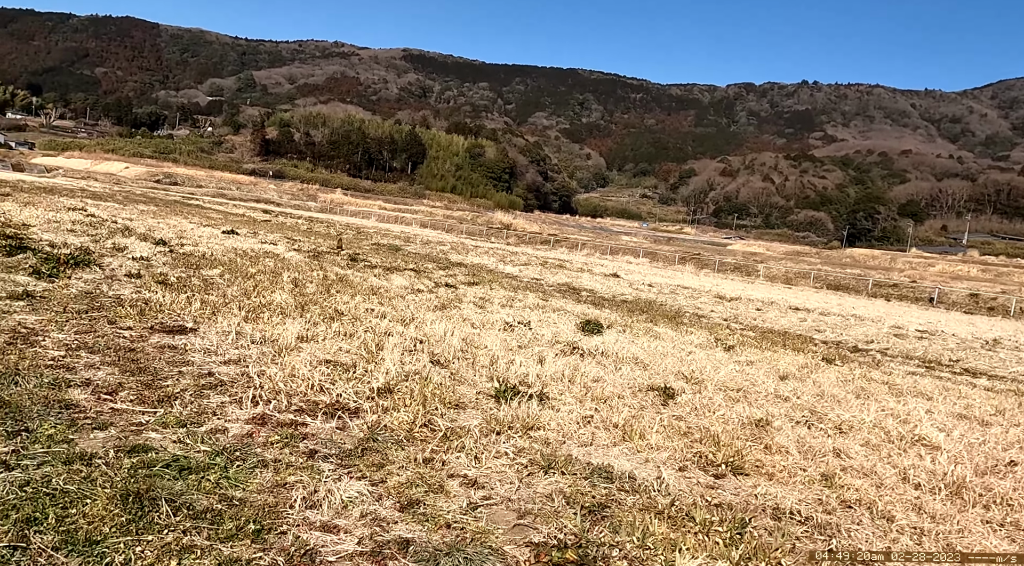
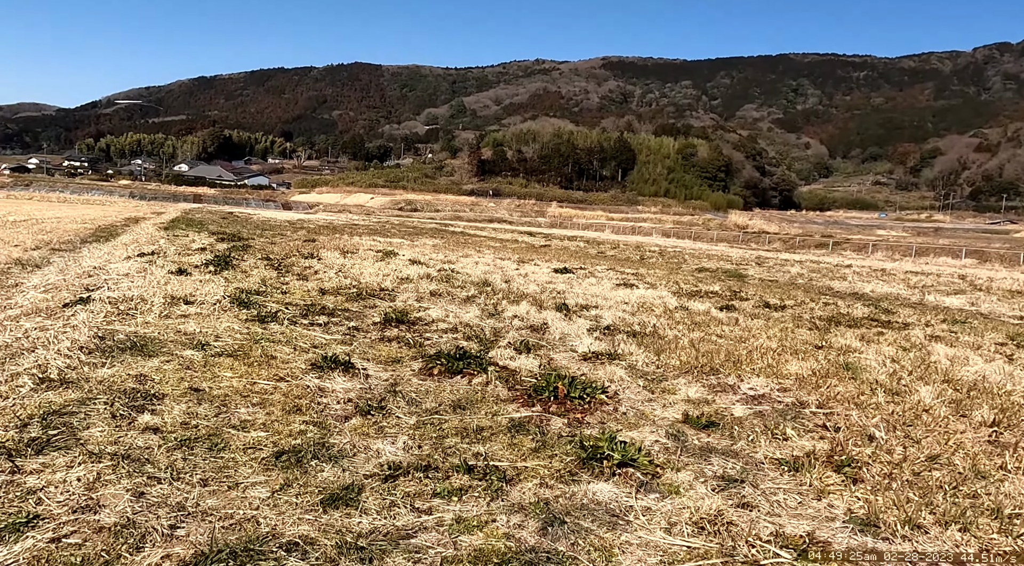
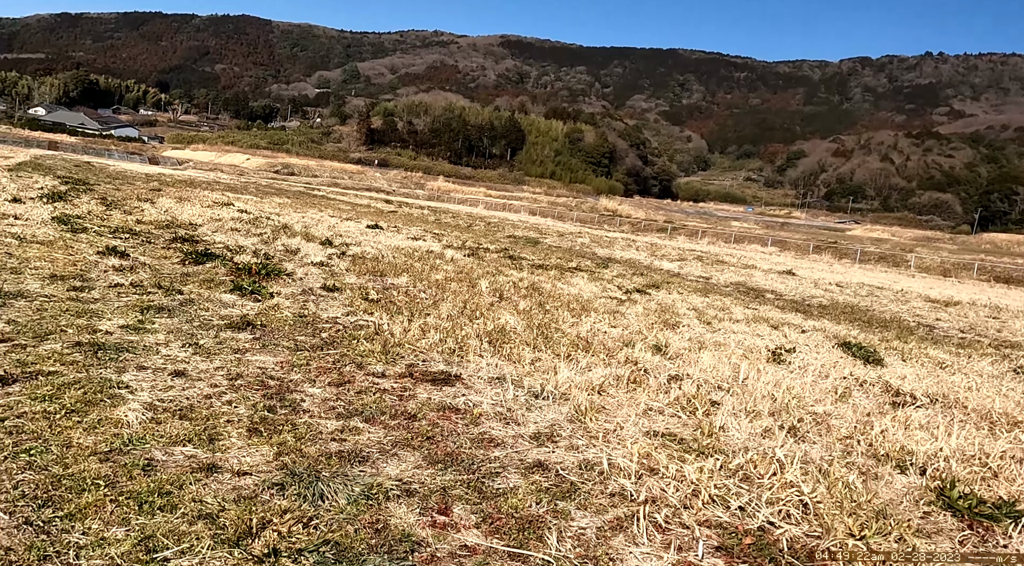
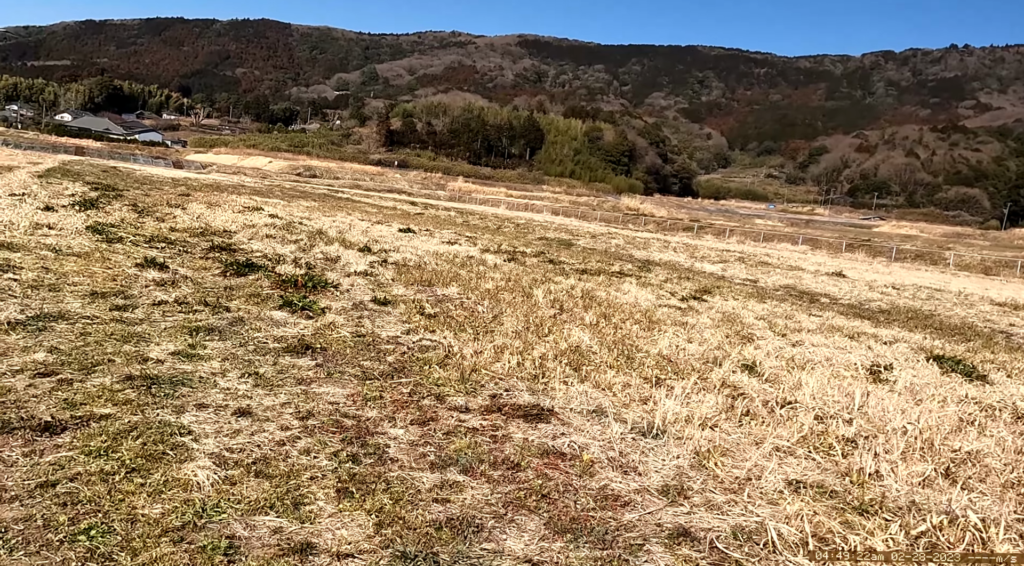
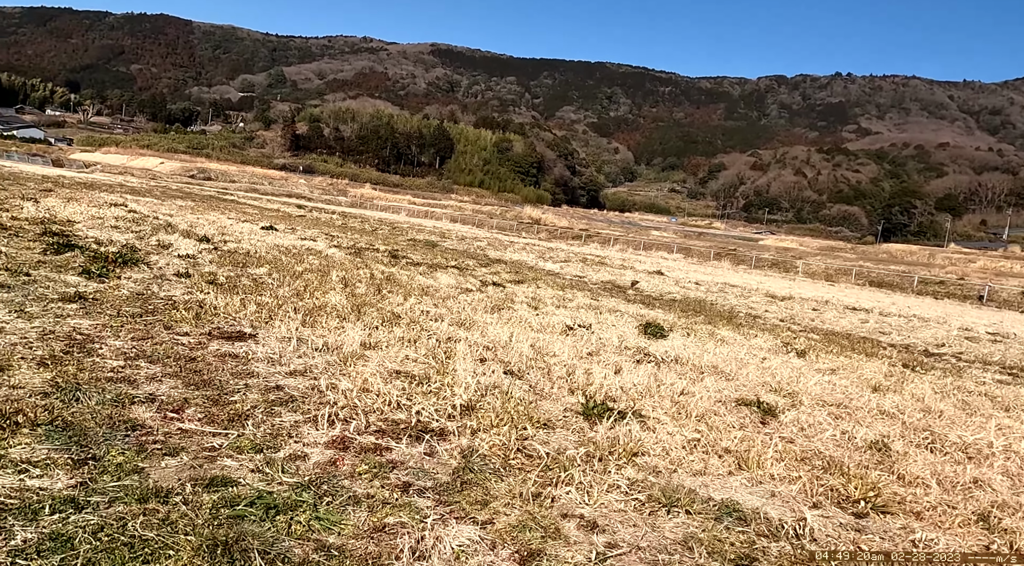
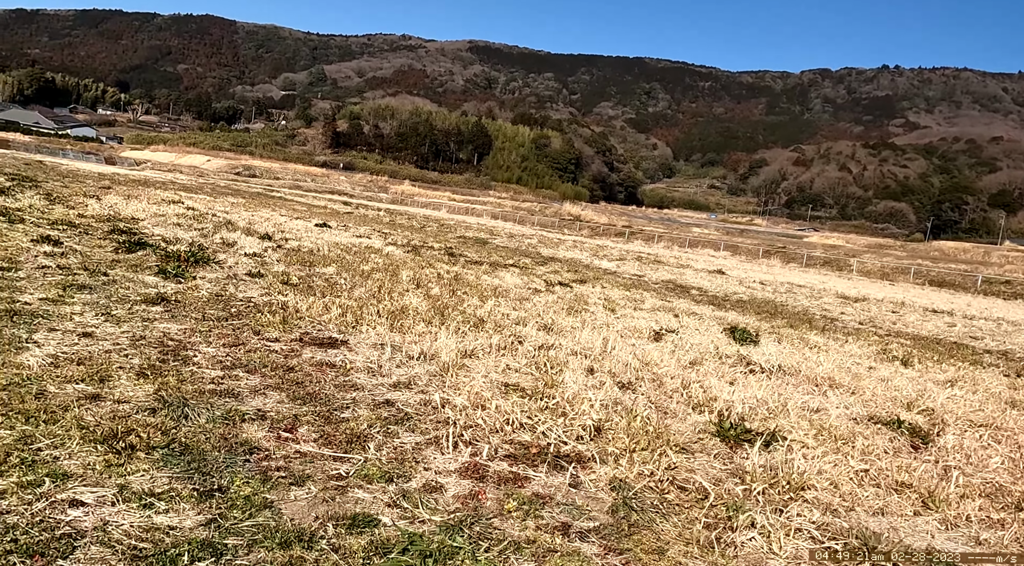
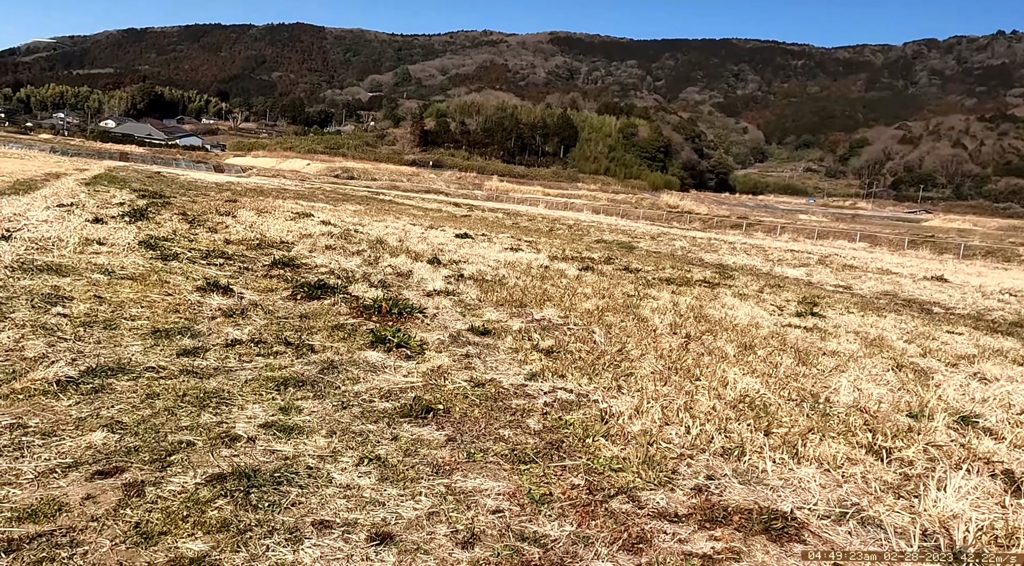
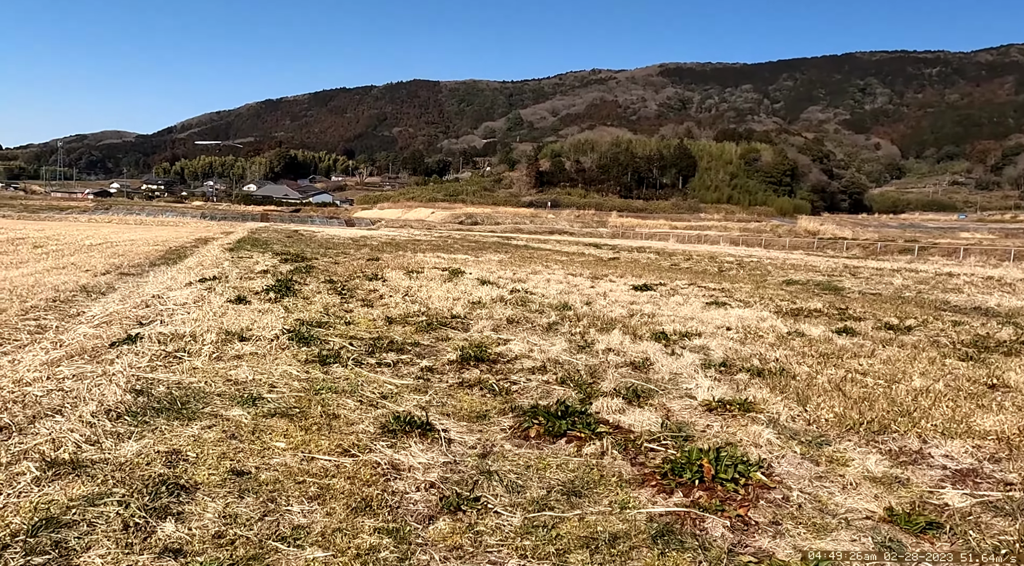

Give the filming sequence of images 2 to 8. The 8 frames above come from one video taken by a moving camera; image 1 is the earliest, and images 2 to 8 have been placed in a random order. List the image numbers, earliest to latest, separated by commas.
5, 6, 3, 4, 7, 2, 8
